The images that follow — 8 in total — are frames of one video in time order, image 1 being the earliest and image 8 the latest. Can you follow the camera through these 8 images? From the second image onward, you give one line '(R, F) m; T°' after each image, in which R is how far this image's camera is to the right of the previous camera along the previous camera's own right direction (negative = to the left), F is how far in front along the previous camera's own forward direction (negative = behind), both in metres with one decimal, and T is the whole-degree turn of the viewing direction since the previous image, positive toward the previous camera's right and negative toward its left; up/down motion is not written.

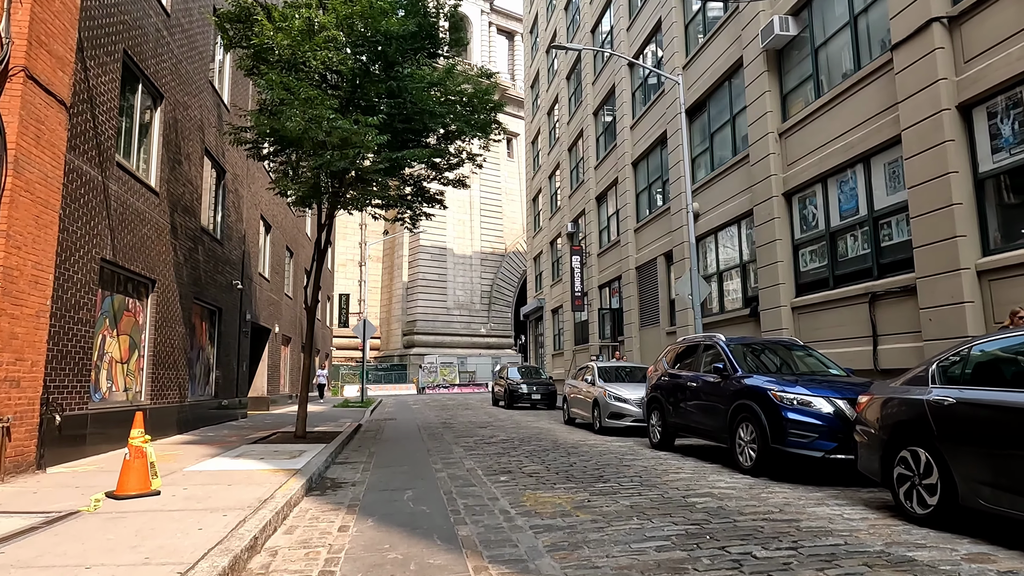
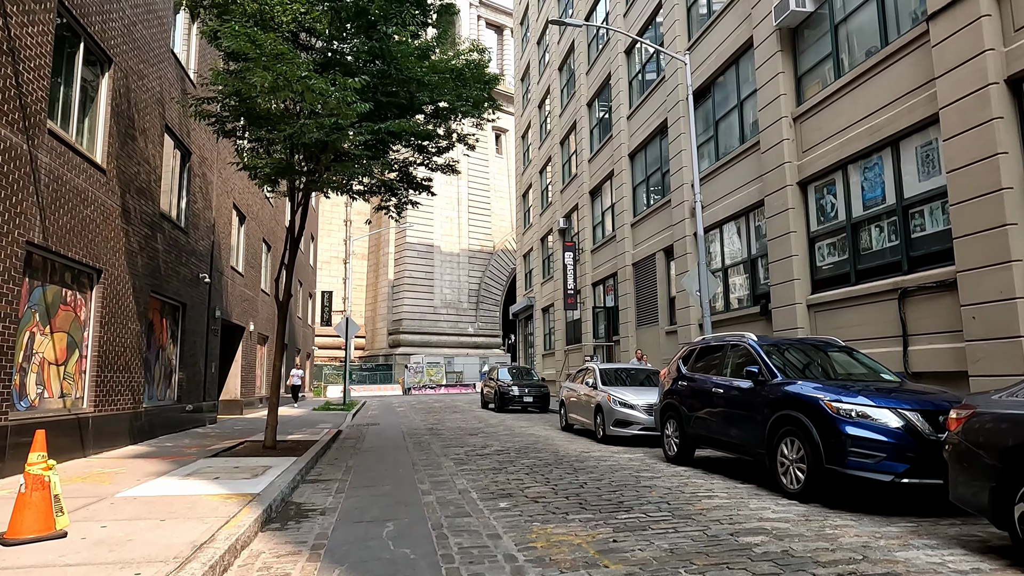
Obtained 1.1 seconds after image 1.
(-0.1, +1.2) m; +1°
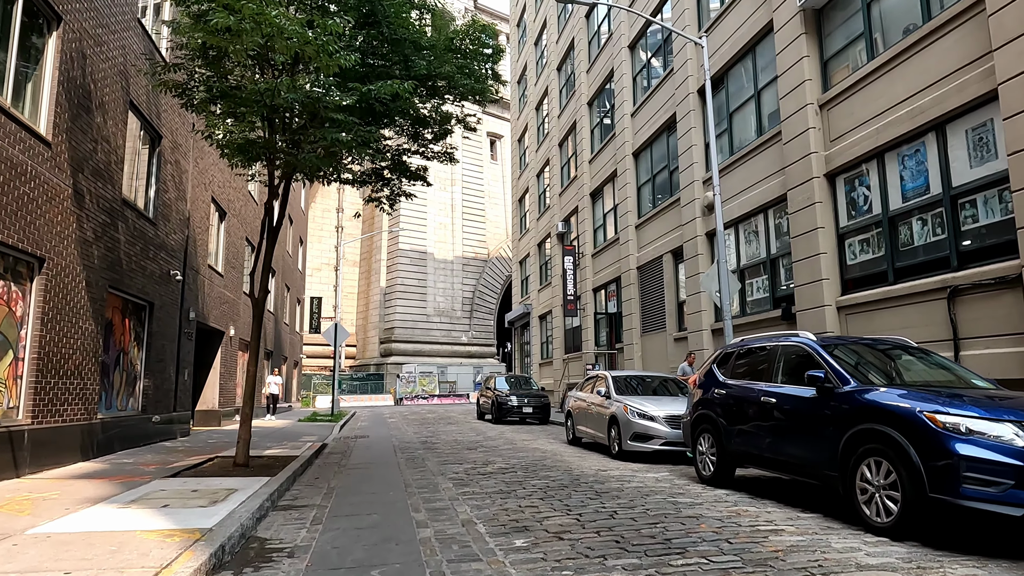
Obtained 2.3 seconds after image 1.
(-0.2, +1.2) m; +1°
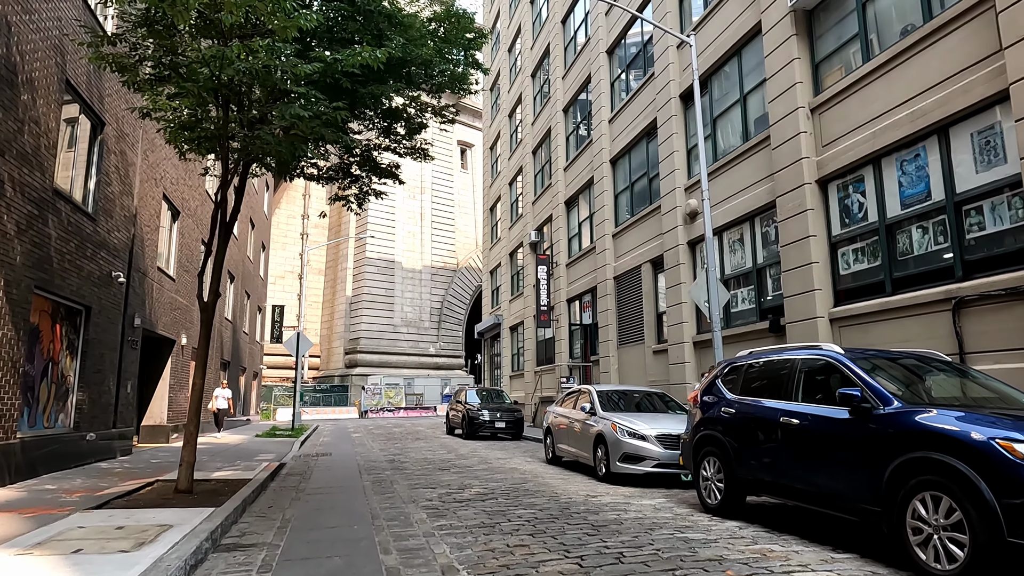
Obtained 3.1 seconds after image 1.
(-0.2, +0.9) m; +3°
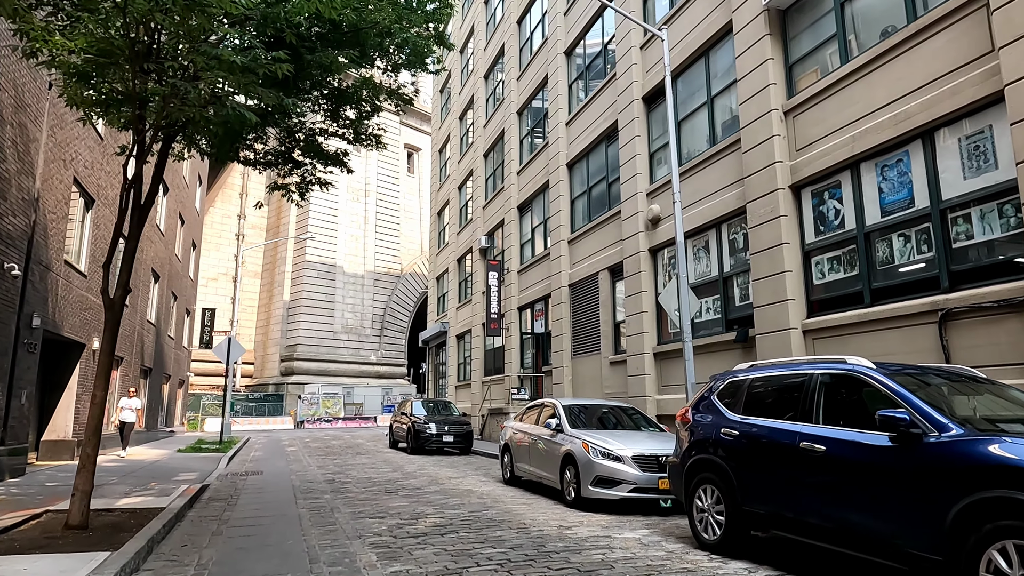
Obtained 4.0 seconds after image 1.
(-0.3, +1.0) m; +5°
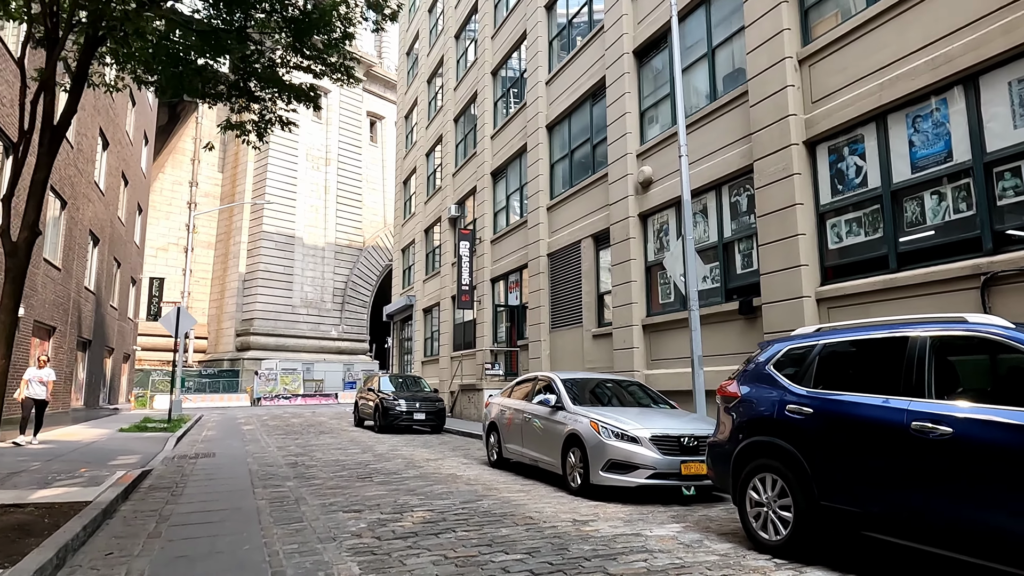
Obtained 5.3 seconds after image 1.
(-0.4, +1.3) m; +3°
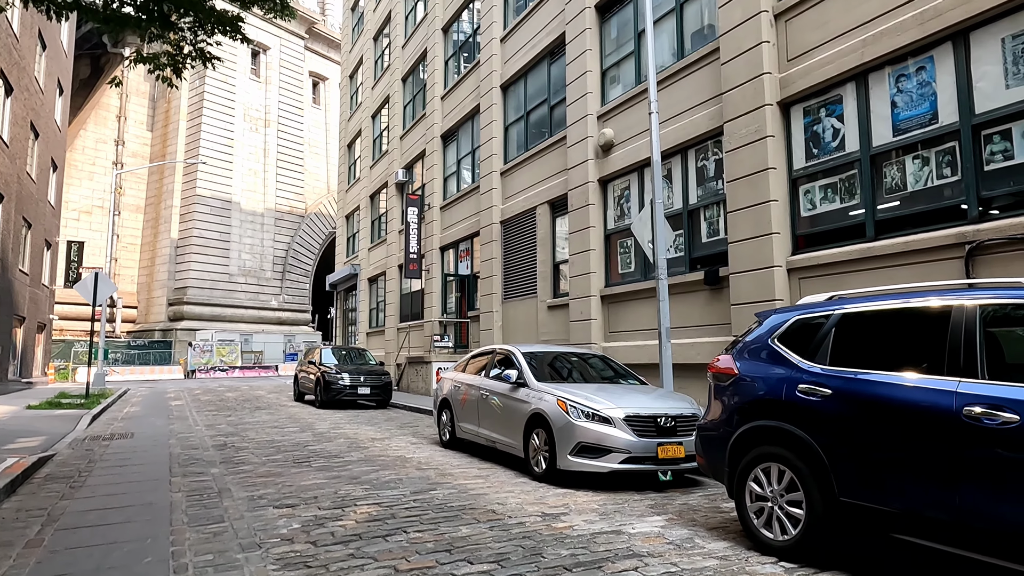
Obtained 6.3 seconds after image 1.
(-0.1, +0.9) m; +5°
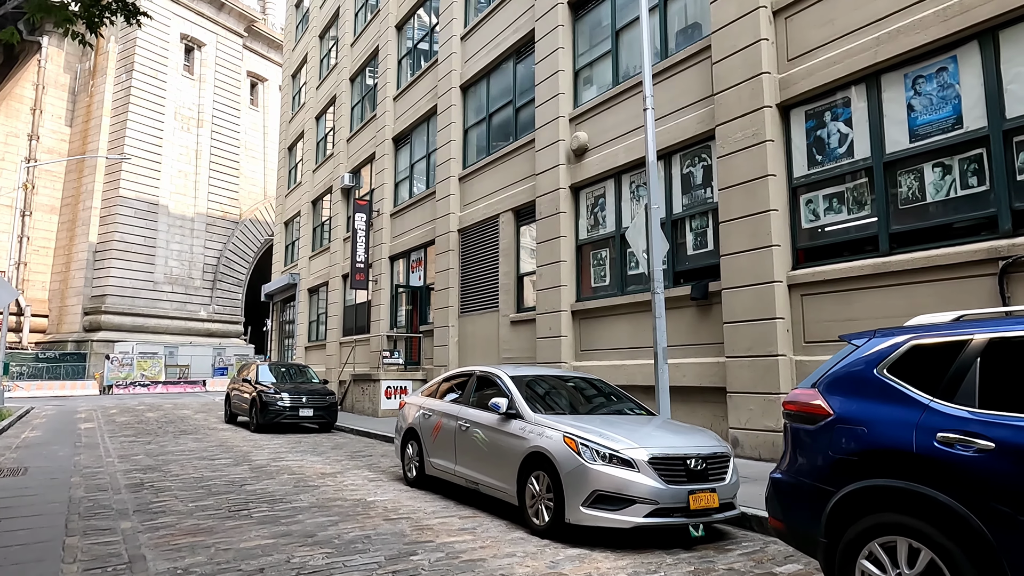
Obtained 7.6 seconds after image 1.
(-0.5, +1.2) m; +5°
